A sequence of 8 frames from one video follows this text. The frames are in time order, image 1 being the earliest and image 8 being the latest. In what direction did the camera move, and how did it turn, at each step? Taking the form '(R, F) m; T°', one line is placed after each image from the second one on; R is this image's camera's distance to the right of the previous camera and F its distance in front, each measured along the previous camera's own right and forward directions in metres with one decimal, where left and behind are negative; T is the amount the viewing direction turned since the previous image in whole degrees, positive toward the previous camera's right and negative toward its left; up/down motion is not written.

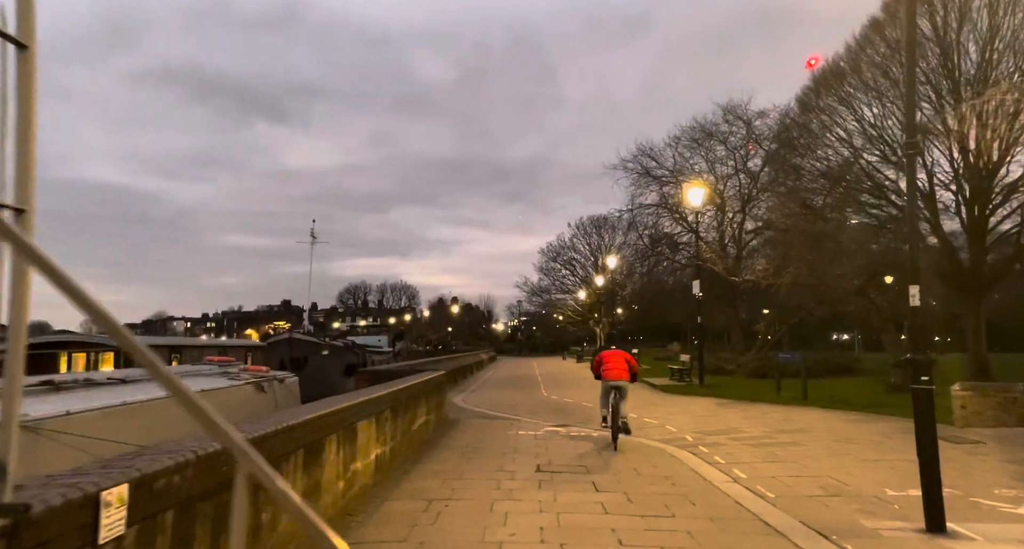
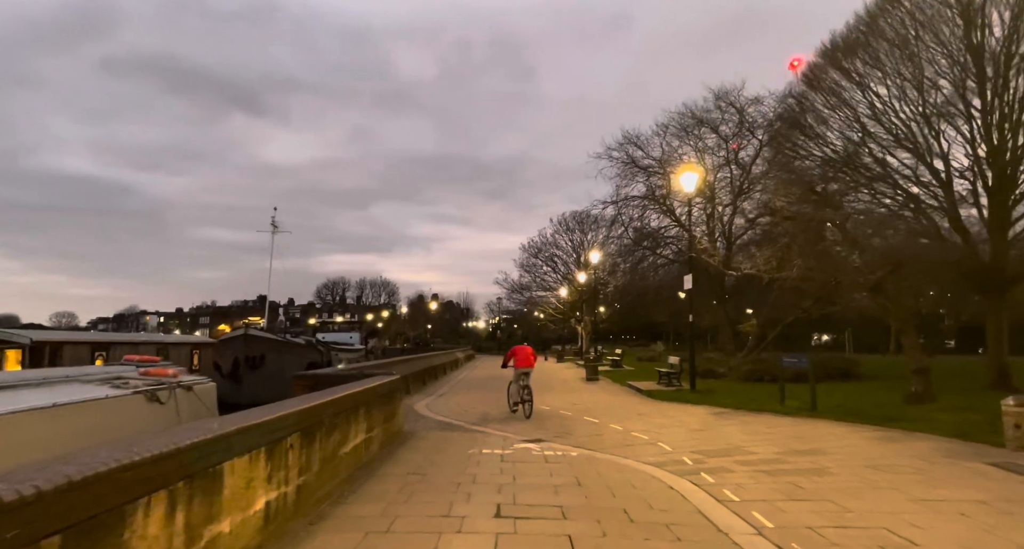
(+0.3, +2.3) m; +2°
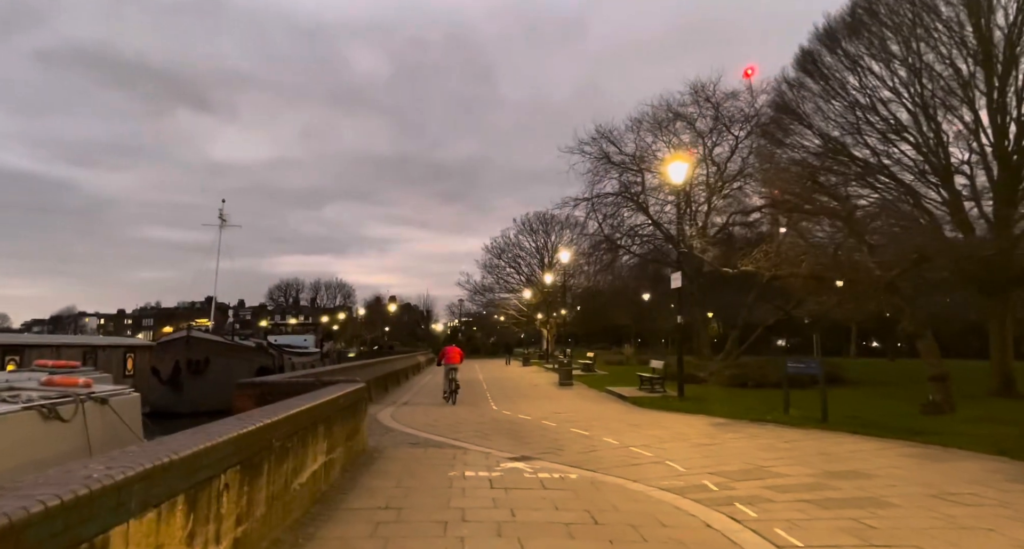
(-0.4, +1.7) m; +4°
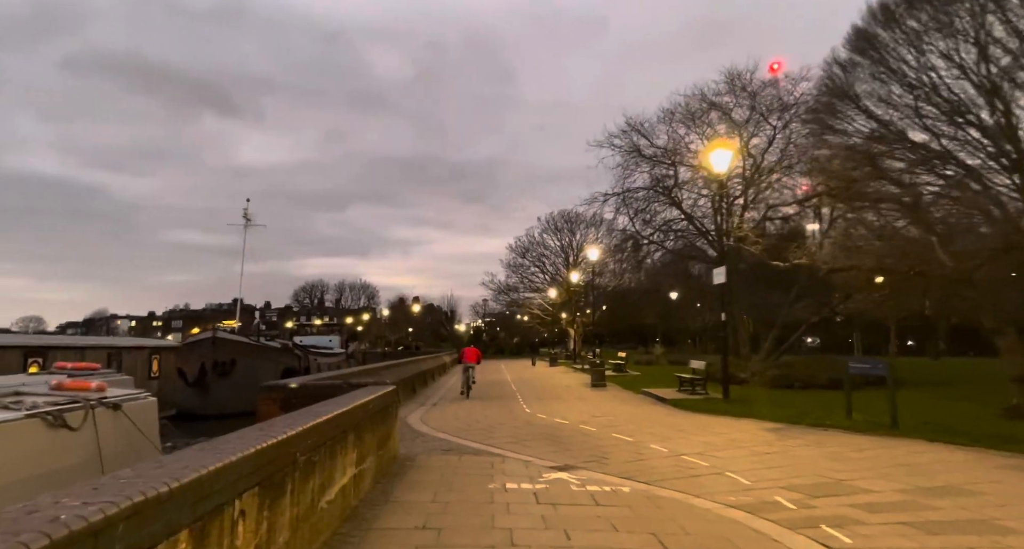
(-0.3, +0.9) m; -2°
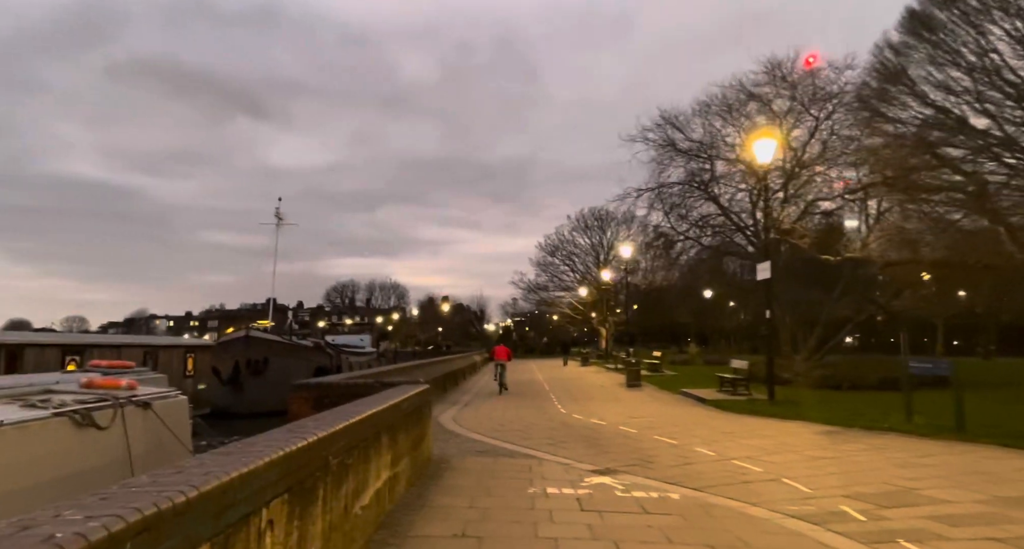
(-0.1, +0.5) m; -2°
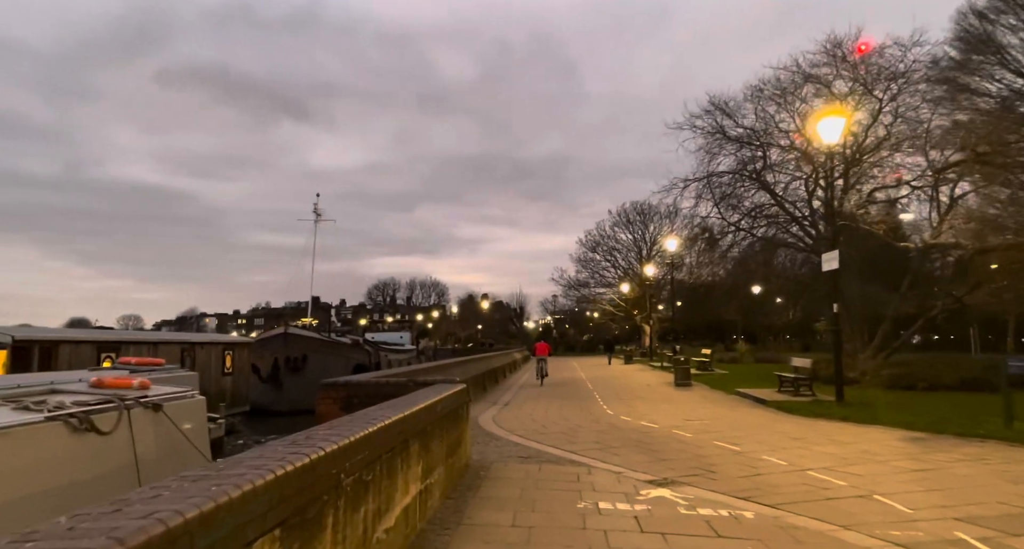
(-0.1, +1.0) m; -3°
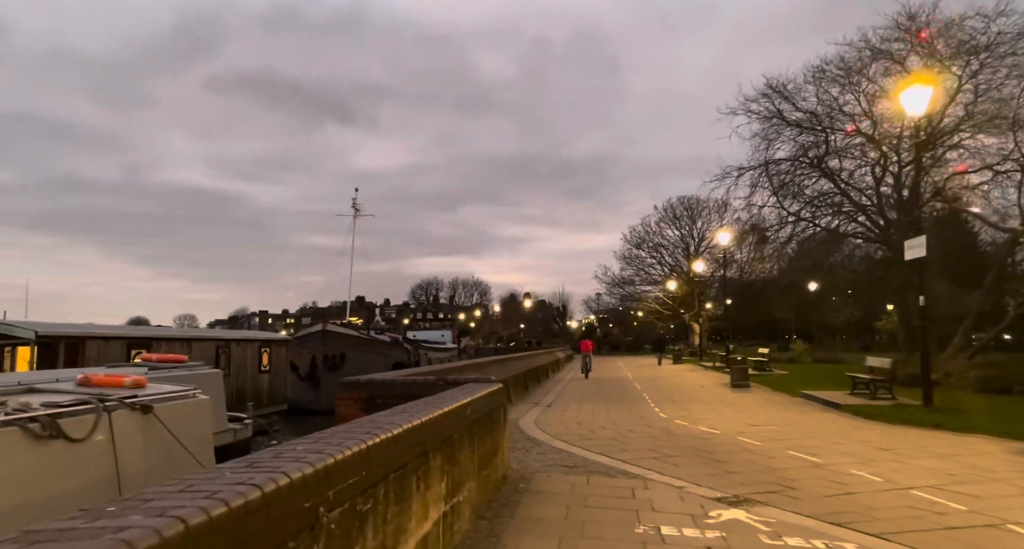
(0.0, +1.2) m; -4°
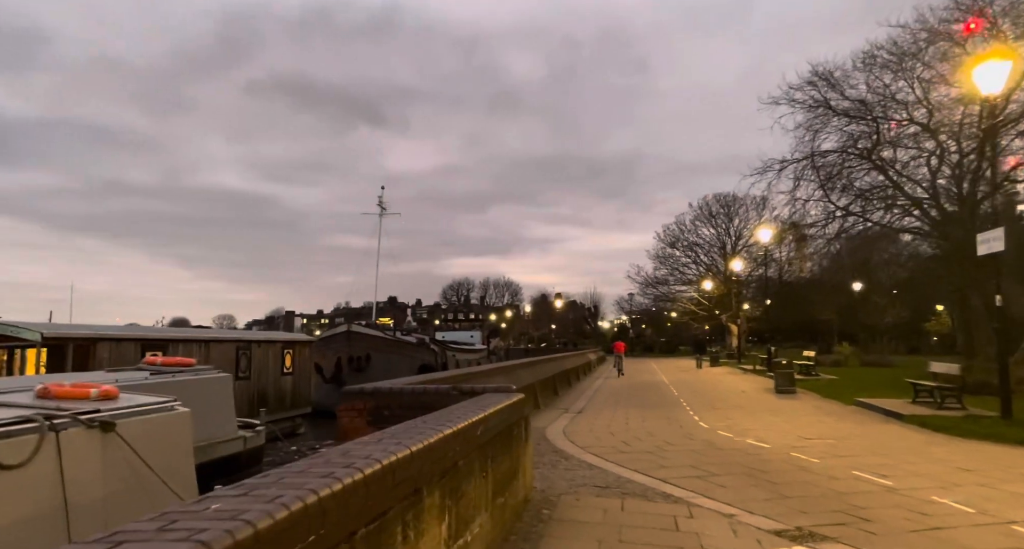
(+0.1, +1.1) m; -3°
